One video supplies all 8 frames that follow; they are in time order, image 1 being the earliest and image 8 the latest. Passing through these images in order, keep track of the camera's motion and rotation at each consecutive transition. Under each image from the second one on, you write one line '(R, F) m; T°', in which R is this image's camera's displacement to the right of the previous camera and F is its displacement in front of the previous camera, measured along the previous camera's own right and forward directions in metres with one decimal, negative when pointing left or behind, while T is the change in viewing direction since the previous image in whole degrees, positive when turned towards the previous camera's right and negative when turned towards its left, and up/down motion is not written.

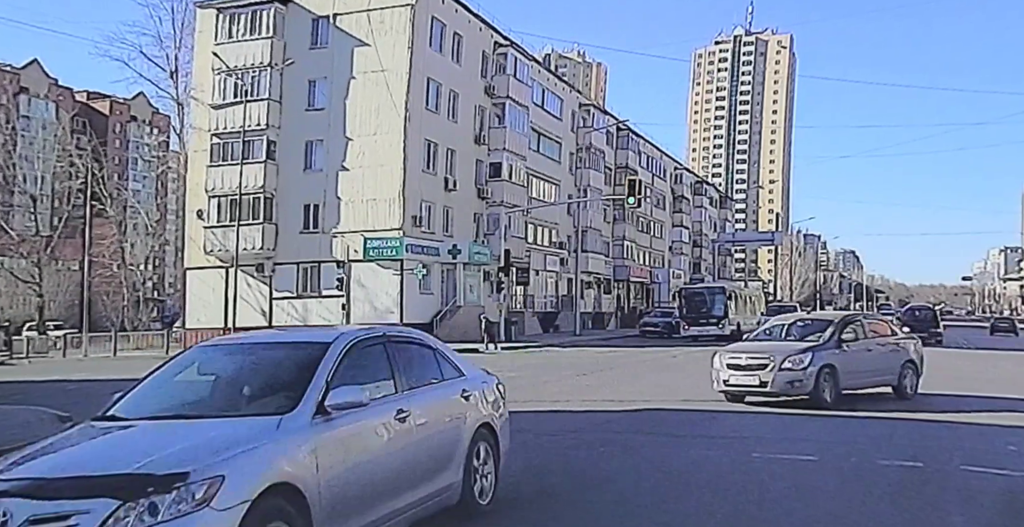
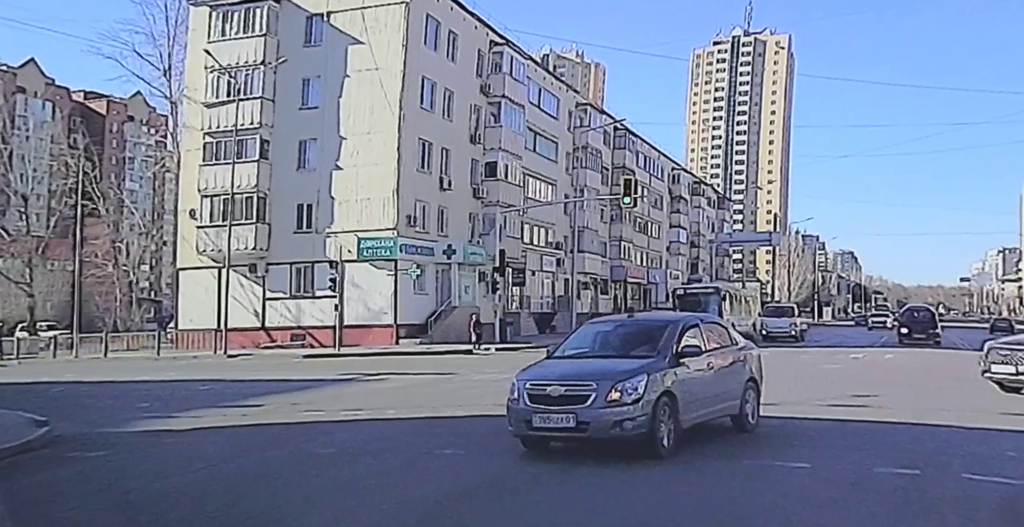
(+0.2, +0.4) m; 0°
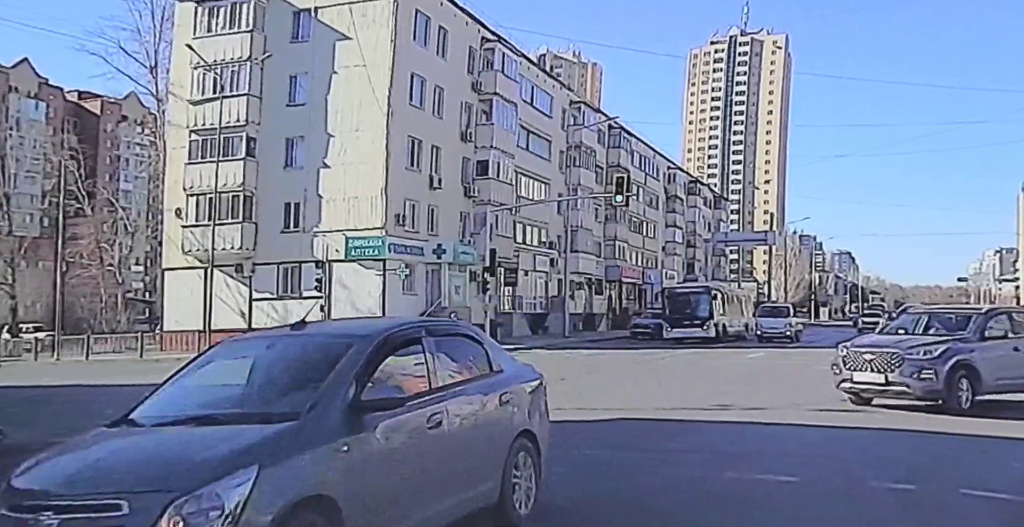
(+0.3, +0.8) m; 0°
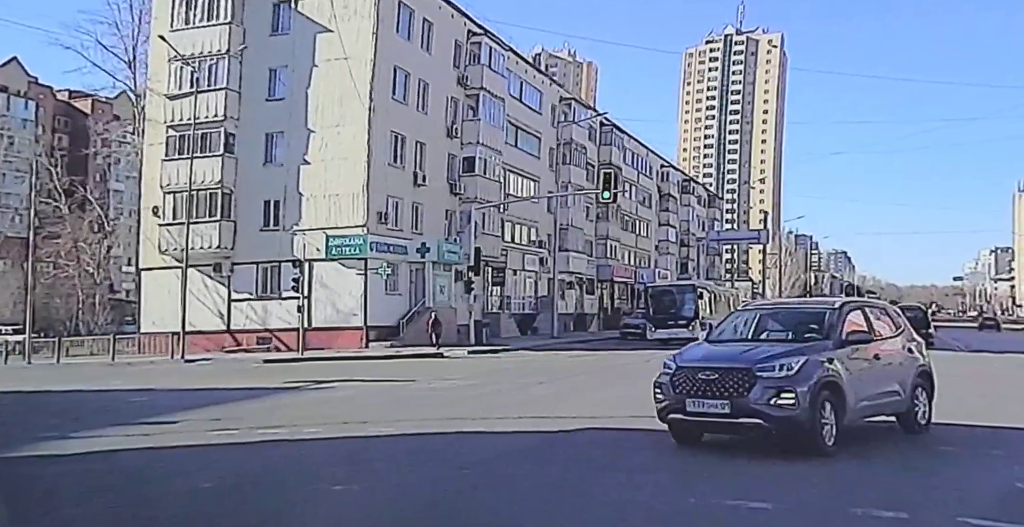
(+0.5, +1.2) m; 0°
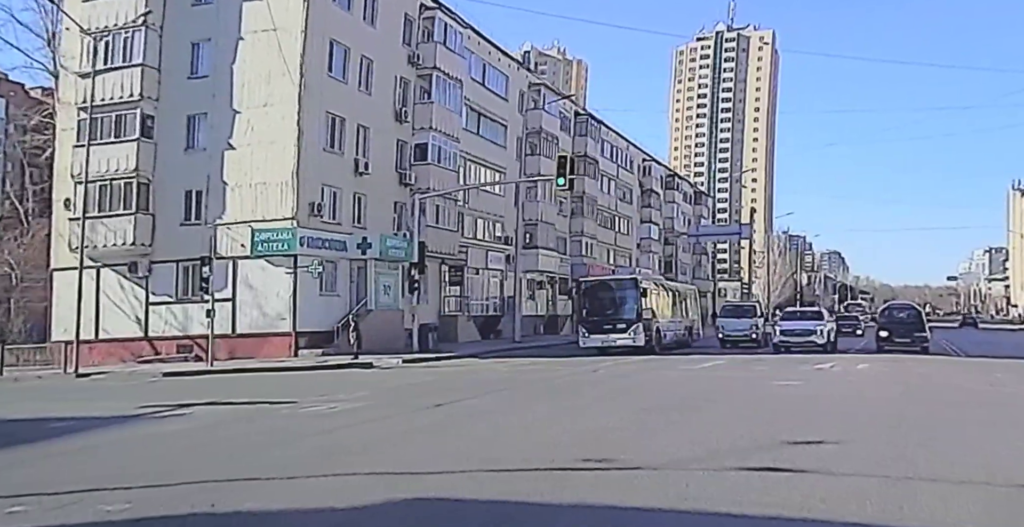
(+1.8, +4.5) m; 0°
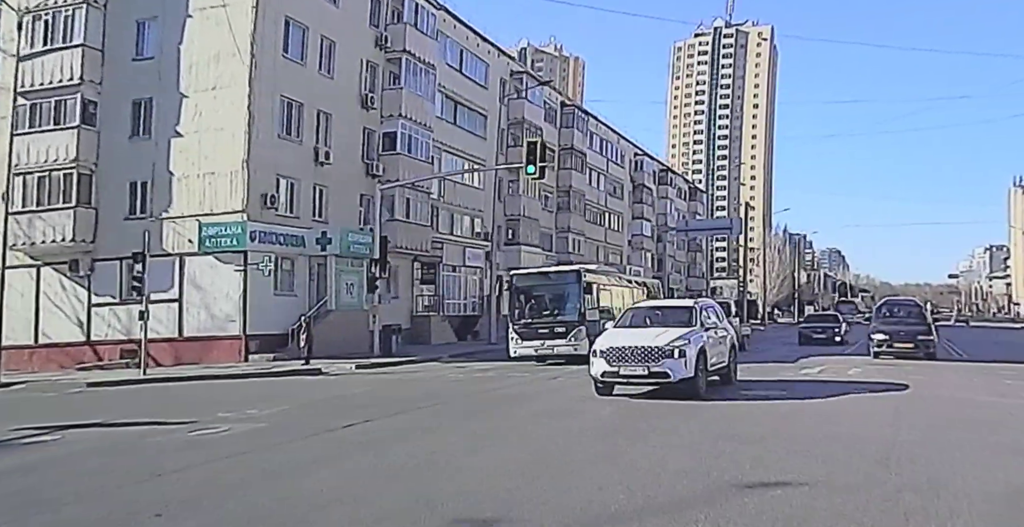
(+1.1, +2.9) m; 0°
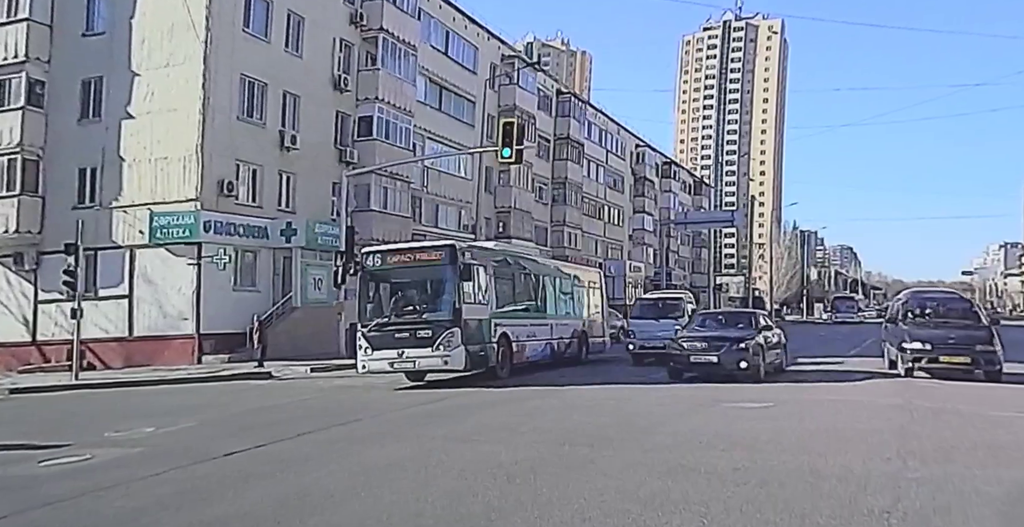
(+1.1, +2.8) m; -1°
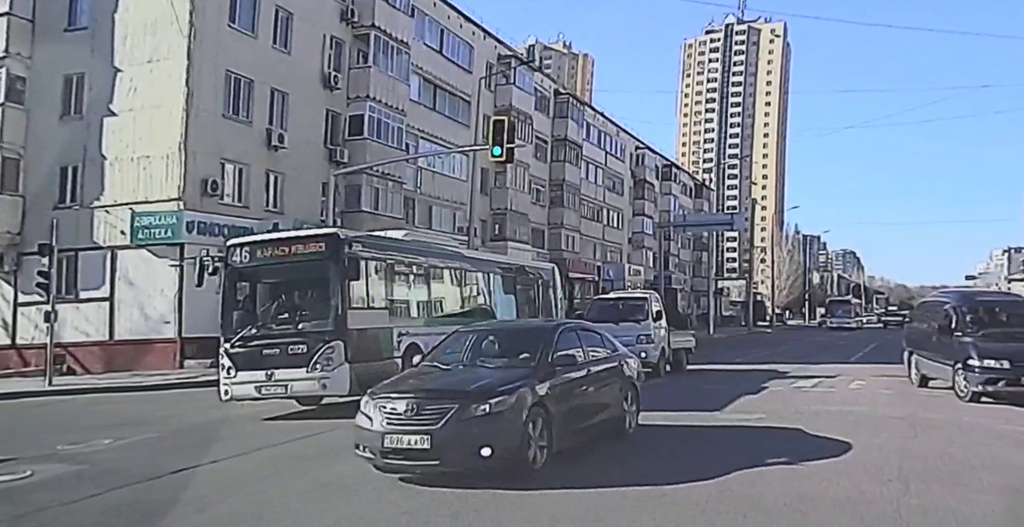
(+0.3, +0.9) m; 0°
